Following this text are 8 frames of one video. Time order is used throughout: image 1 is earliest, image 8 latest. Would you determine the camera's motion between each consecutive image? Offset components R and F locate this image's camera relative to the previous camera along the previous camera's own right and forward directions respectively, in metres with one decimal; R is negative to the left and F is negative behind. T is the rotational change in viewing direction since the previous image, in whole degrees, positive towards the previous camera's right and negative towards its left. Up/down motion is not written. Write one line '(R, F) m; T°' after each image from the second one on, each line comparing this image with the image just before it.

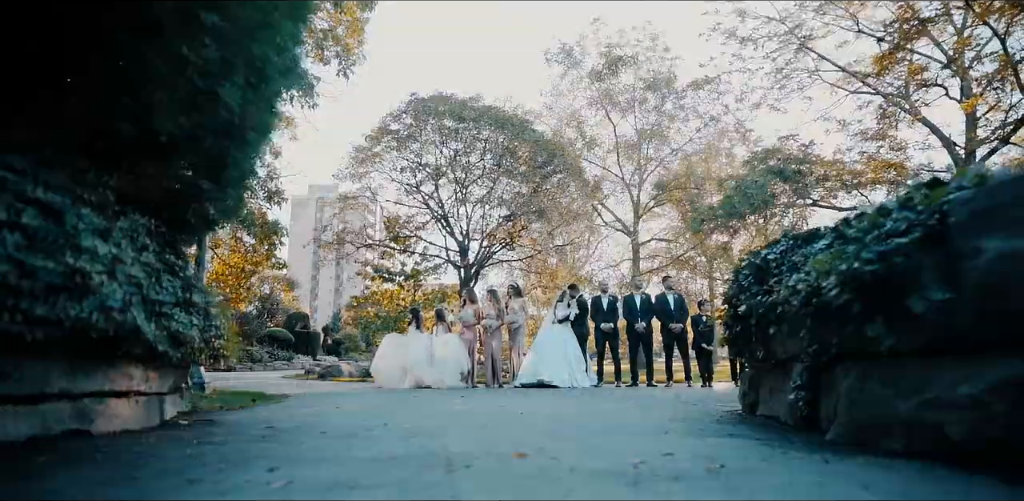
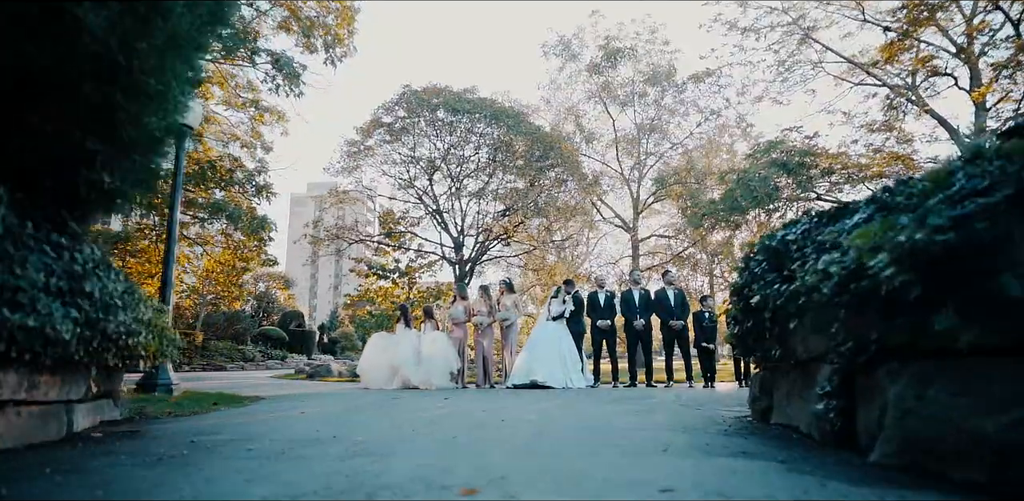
(+0.1, +0.5) m; 0°
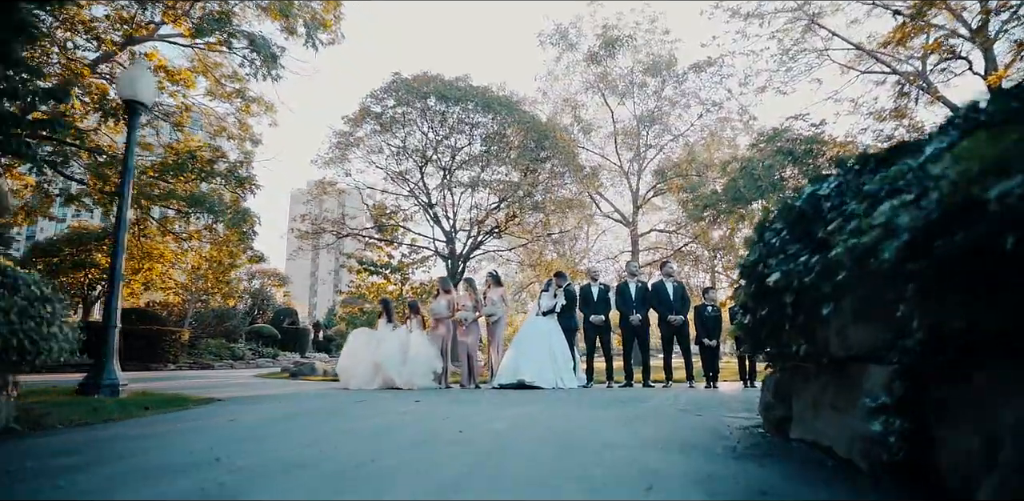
(+0.2, +0.7) m; 0°
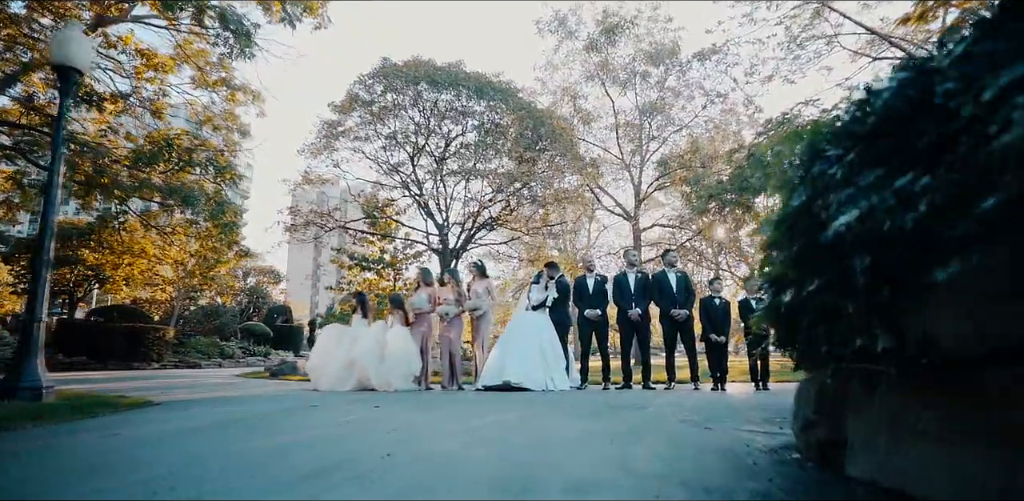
(+0.2, +0.8) m; 0°
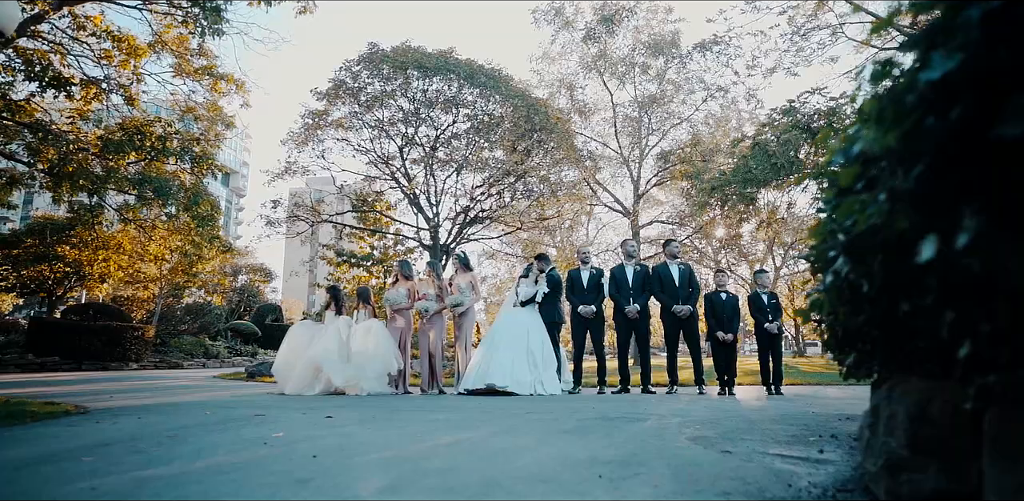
(+0.1, +0.7) m; 0°
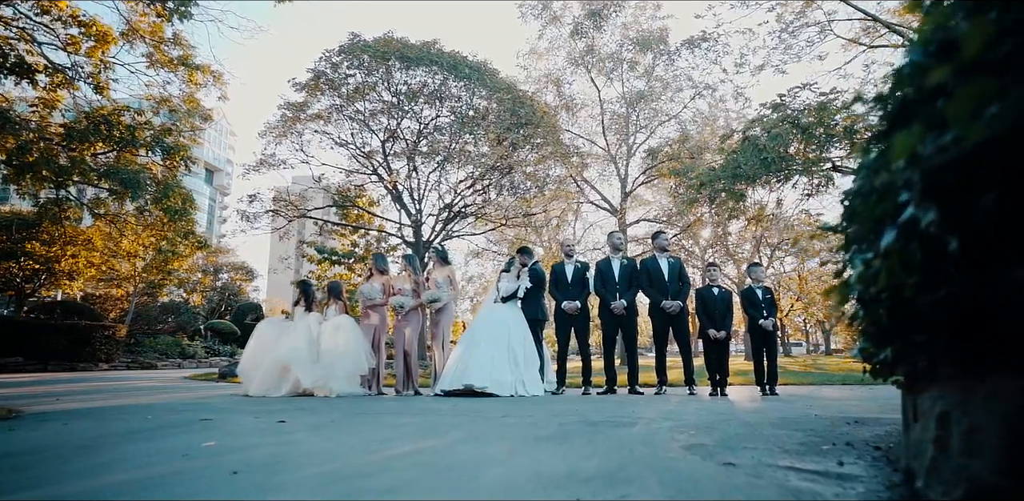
(+0.1, +0.4) m; +1°
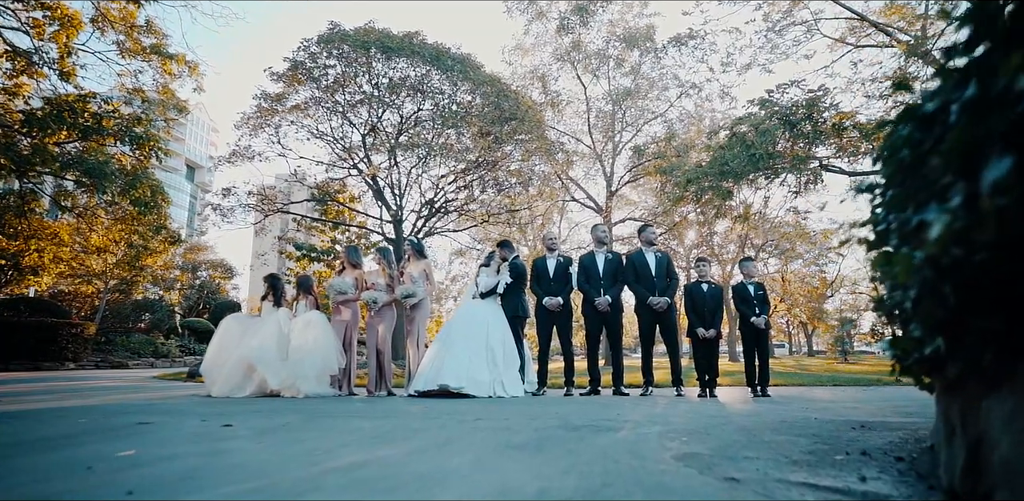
(+0.1, +0.4) m; +1°
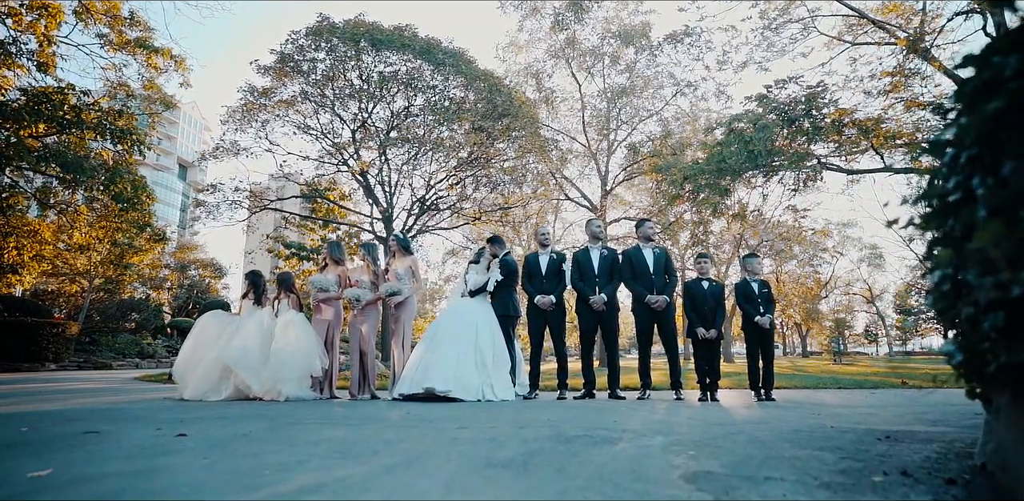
(0.0, +0.3) m; 0°
